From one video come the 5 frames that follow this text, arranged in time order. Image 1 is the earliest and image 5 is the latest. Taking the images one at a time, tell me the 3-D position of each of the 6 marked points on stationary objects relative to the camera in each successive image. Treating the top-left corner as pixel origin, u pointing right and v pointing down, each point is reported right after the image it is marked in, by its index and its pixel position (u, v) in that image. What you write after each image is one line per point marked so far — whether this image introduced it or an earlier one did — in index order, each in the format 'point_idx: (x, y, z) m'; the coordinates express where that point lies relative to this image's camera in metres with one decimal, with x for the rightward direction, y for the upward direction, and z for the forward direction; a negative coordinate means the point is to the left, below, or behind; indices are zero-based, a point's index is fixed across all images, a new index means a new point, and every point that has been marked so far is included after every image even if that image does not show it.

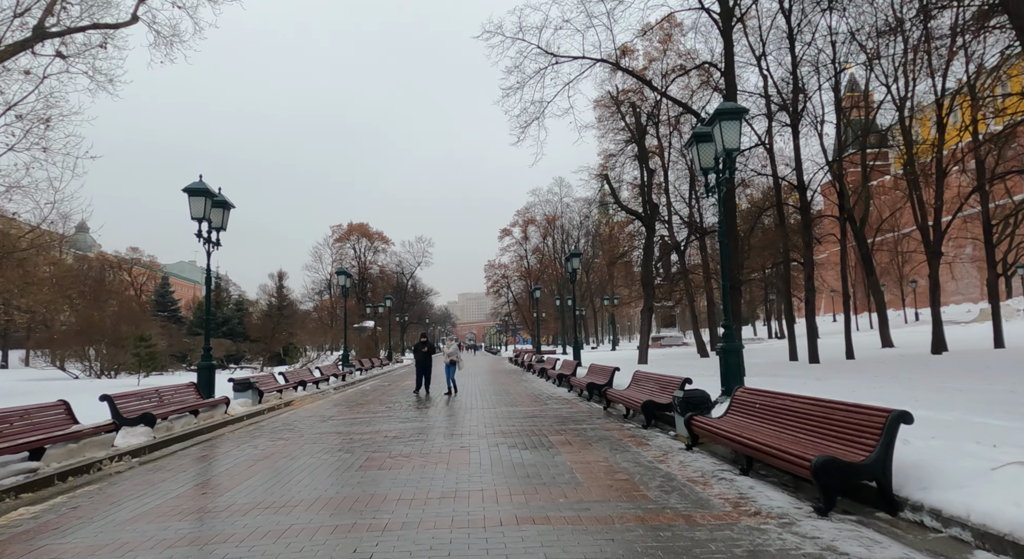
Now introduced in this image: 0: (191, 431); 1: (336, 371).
0: (-3.3, -1.5, +6.0) m
1: (-4.0, -2.1, +13.5) m
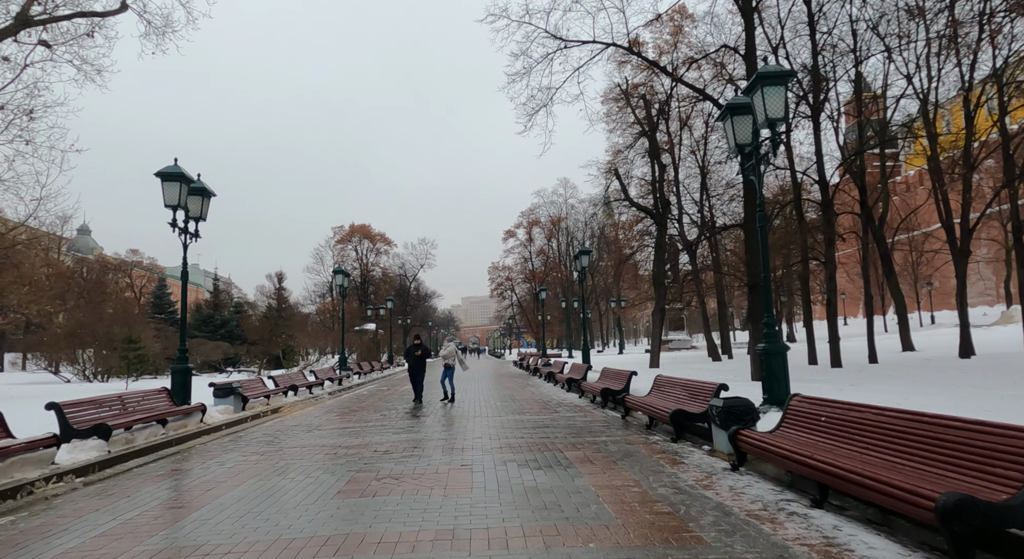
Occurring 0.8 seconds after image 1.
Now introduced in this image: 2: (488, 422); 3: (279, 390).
0: (-3.2, -1.5, +5.3) m
1: (-3.9, -2.1, +12.8) m
2: (-0.3, -1.6, +6.4) m
3: (-3.6, -1.7, +9.2) m
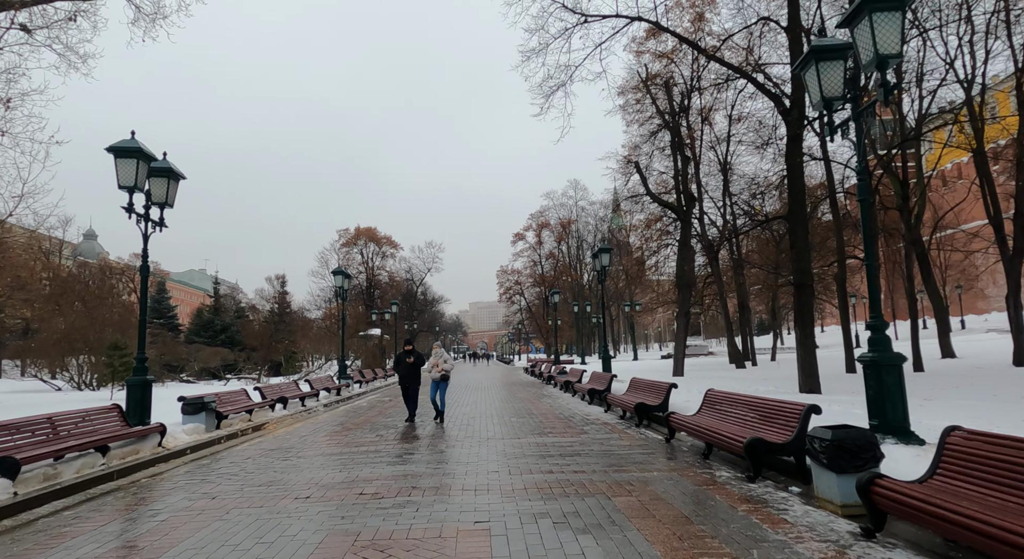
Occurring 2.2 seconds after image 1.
0: (-3.0, -1.4, +4.2) m
1: (-3.6, -2.1, +11.7) m
2: (-0.1, -1.5, +5.3) m
3: (-3.4, -1.7, +8.1) m
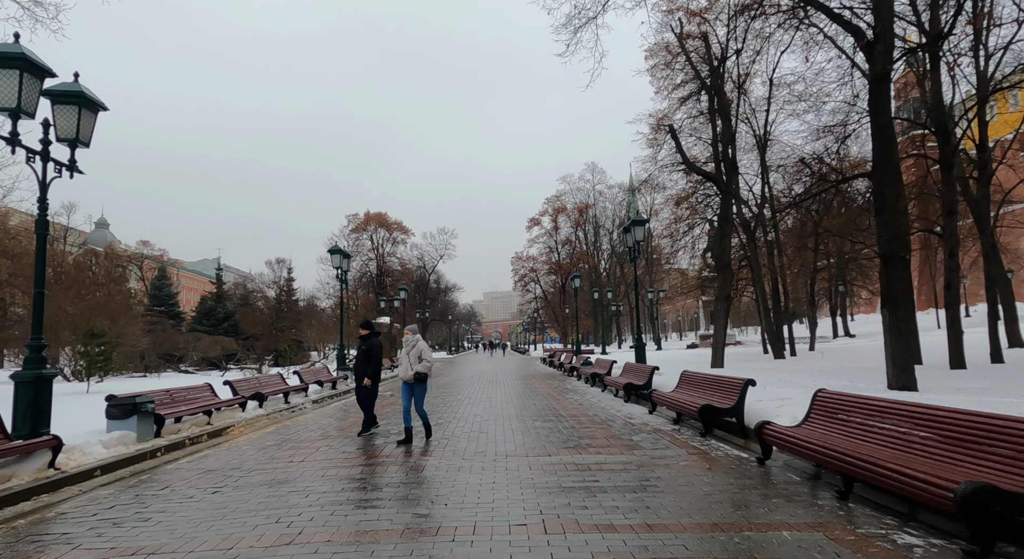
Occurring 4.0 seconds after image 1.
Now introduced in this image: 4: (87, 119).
0: (-2.9, -1.2, +2.7) m
1: (-3.3, -1.7, +10.3) m
2: (+0.1, -1.2, +3.8) m
3: (-3.2, -1.4, +6.6) m
4: (-3.4, +1.3, +4.6) m
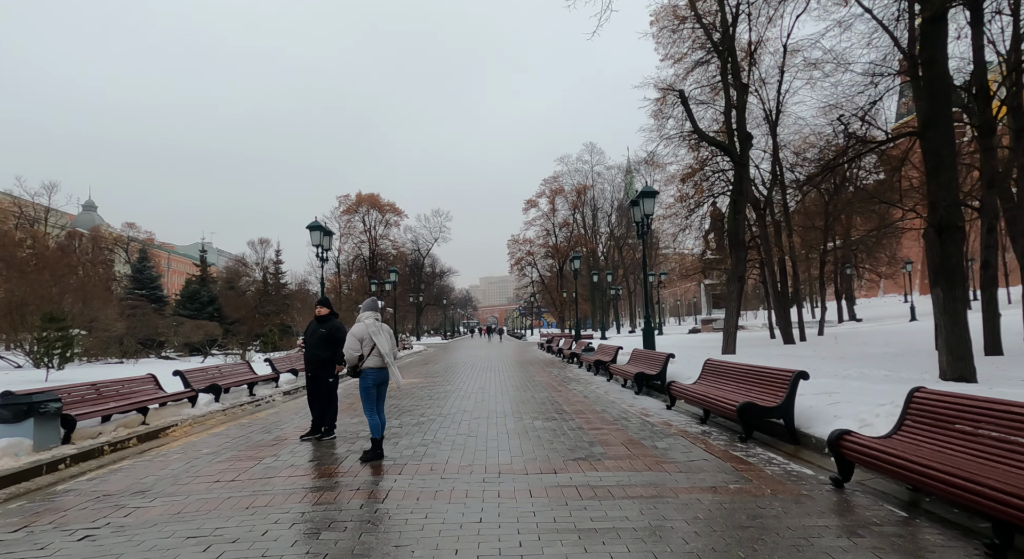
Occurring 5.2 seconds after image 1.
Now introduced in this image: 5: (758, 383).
0: (-2.9, -1.0, +1.7) m
1: (-3.4, -1.4, +9.3) m
2: (+0.1, -1.0, +2.8) m
3: (-3.2, -1.1, +5.7) m
4: (-3.4, +1.5, +3.6) m
5: (+1.9, -0.8, +4.5) m
